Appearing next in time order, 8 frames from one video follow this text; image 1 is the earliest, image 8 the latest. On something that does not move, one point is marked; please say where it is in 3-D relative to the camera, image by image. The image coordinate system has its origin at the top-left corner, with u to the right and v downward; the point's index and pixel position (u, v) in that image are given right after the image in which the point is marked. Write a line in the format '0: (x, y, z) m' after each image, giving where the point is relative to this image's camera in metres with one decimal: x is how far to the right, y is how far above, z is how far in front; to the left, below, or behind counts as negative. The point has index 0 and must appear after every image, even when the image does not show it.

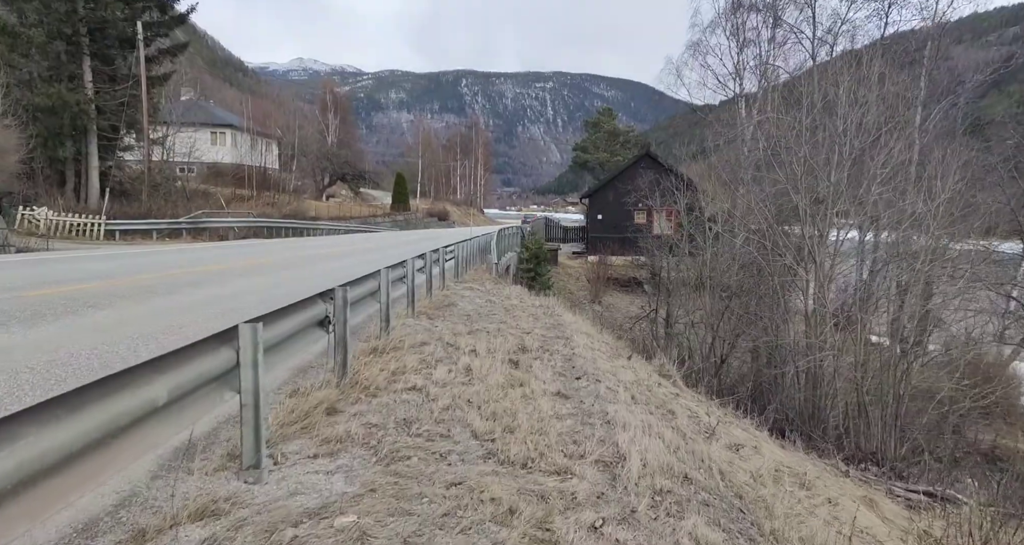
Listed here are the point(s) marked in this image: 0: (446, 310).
0: (-0.9, -0.5, +8.9) m
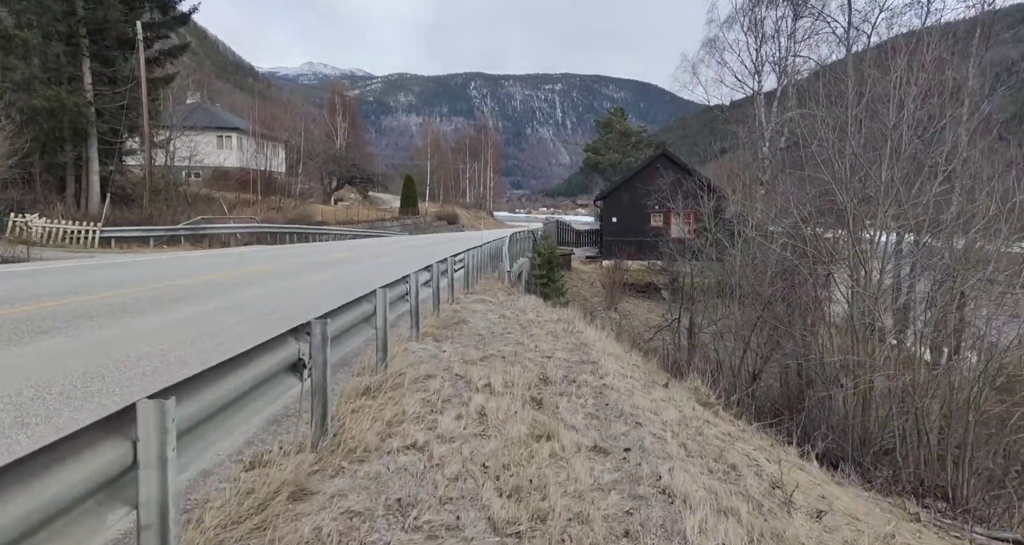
0: (-0.7, -0.7, +7.9) m
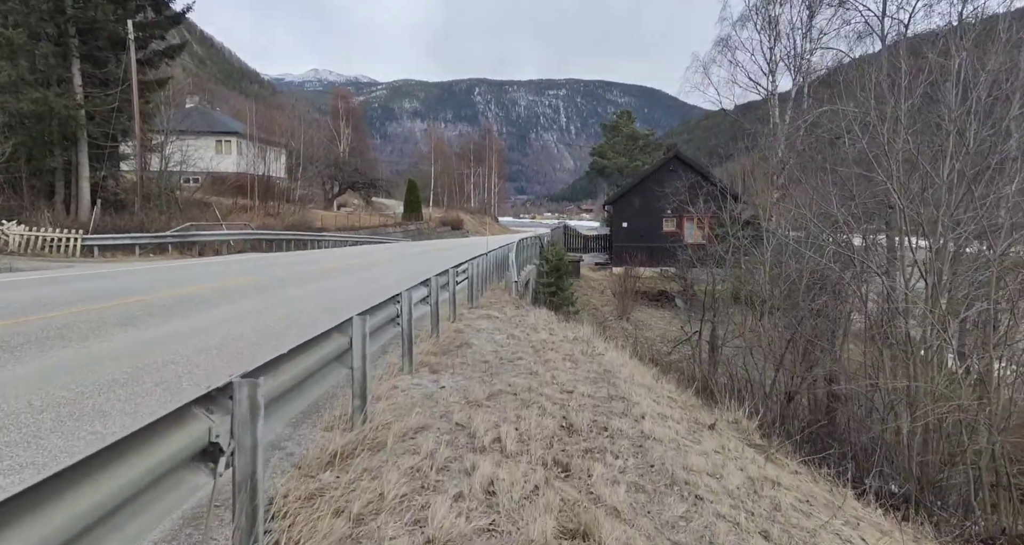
0: (-0.6, -0.9, +6.7) m
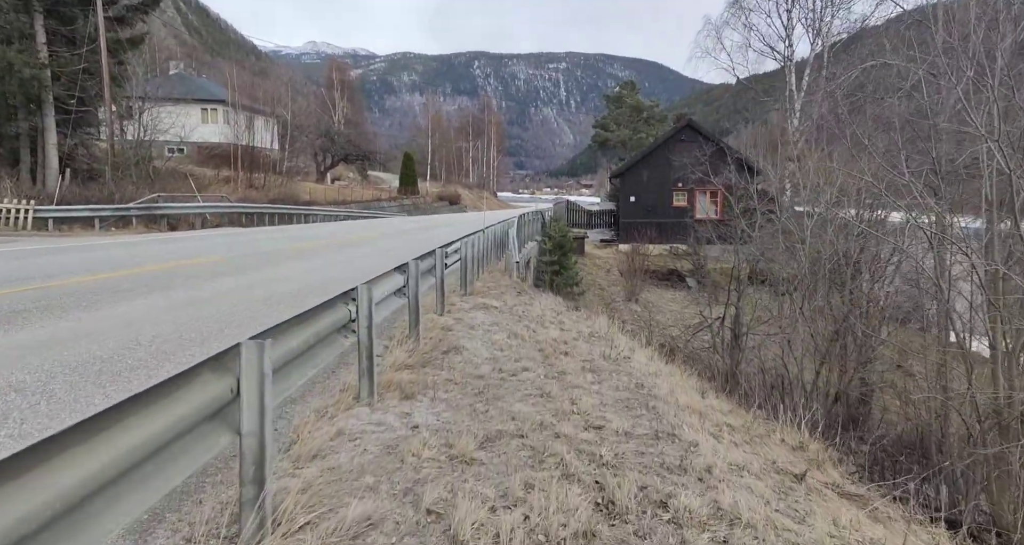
0: (-0.6, -0.8, +5.0) m
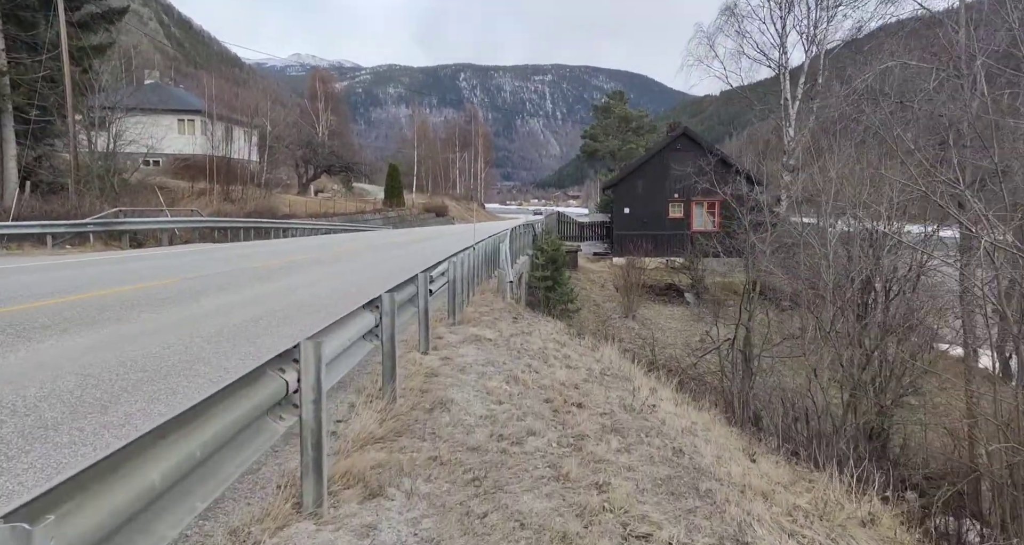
0: (-0.5, -1.0, +3.8) m
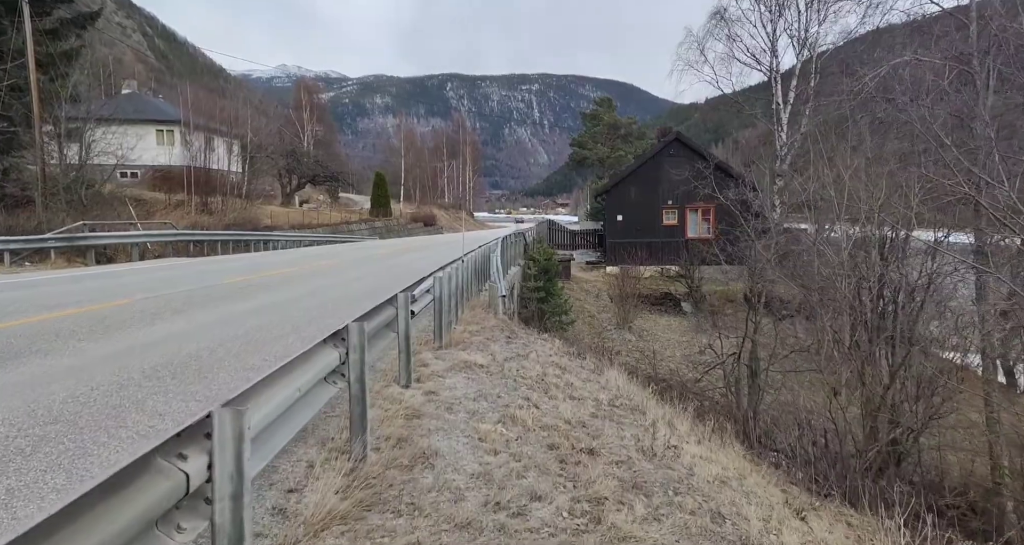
0: (-0.5, -1.1, +2.9) m
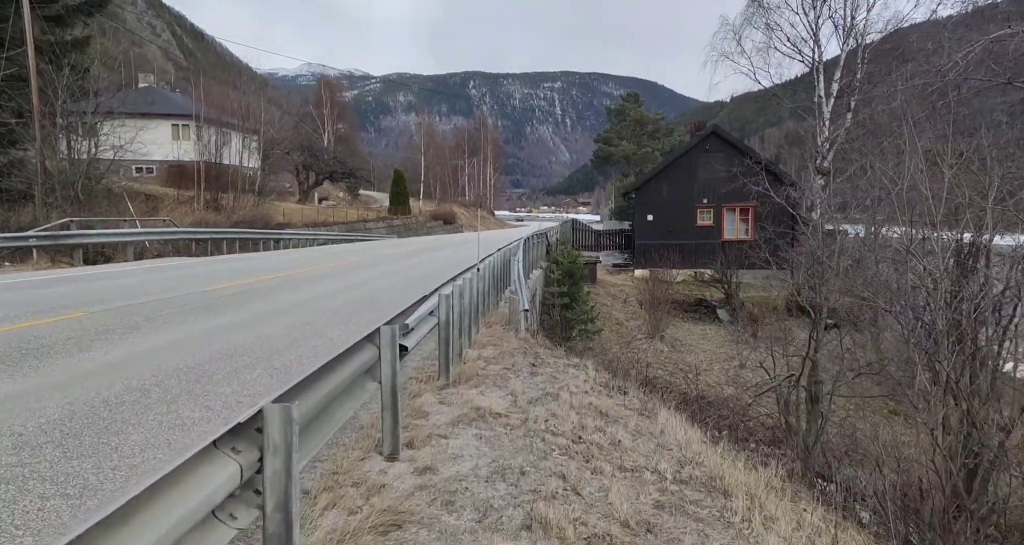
0: (-0.4, -1.3, +1.4) m
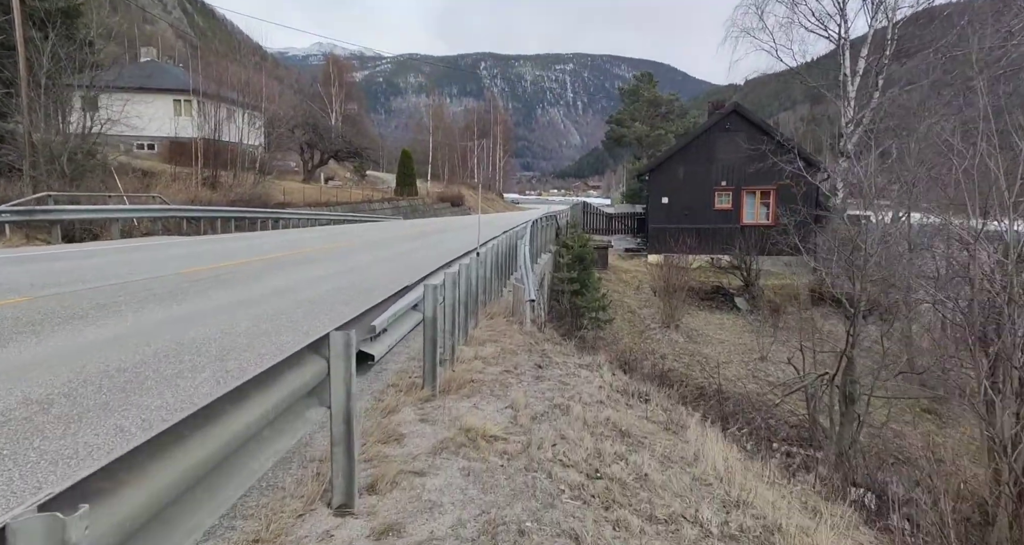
0: (-0.5, -1.3, +0.5) m
